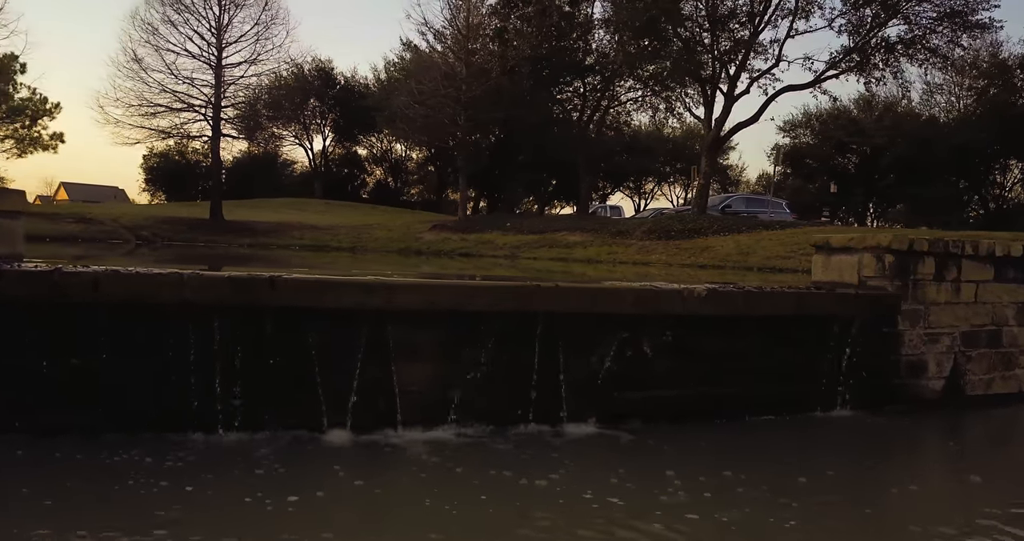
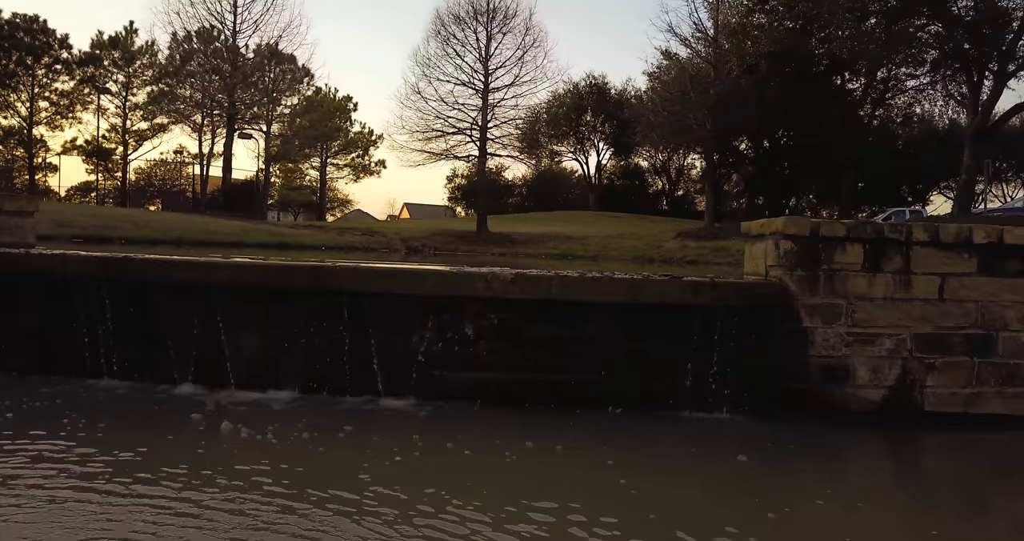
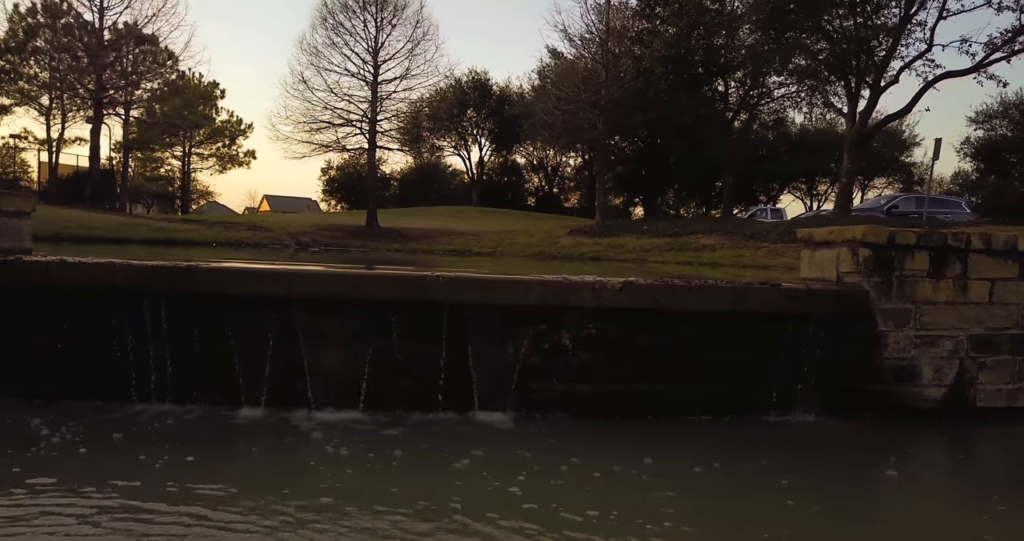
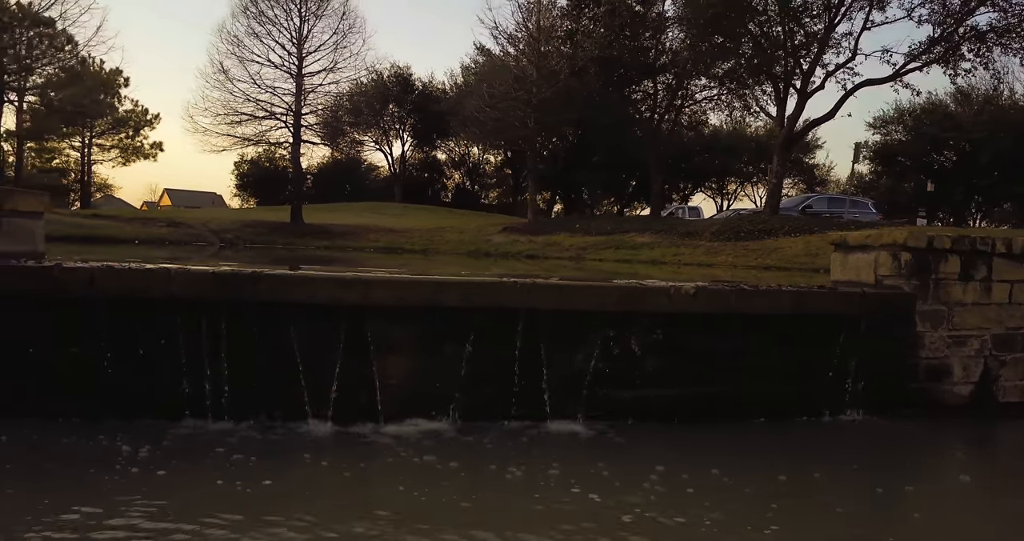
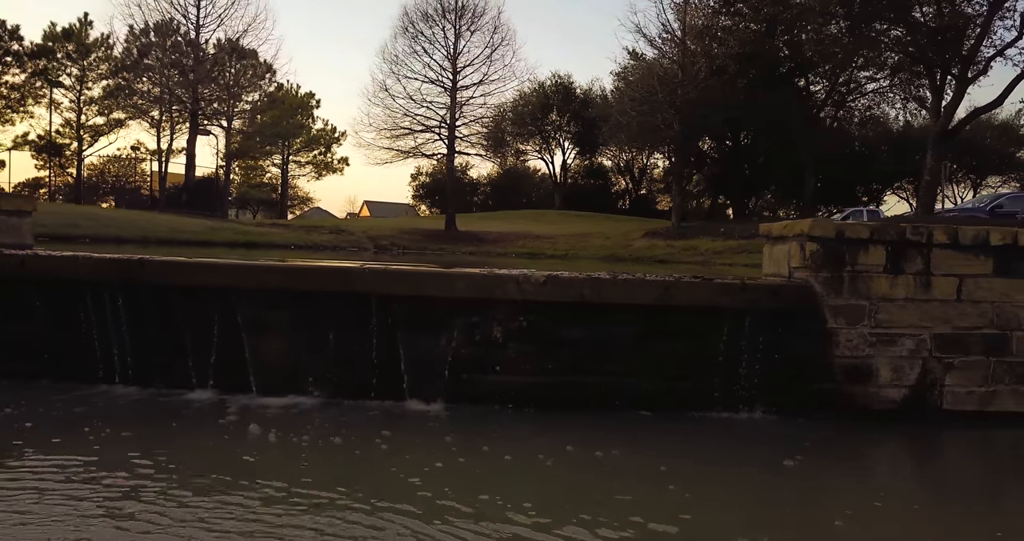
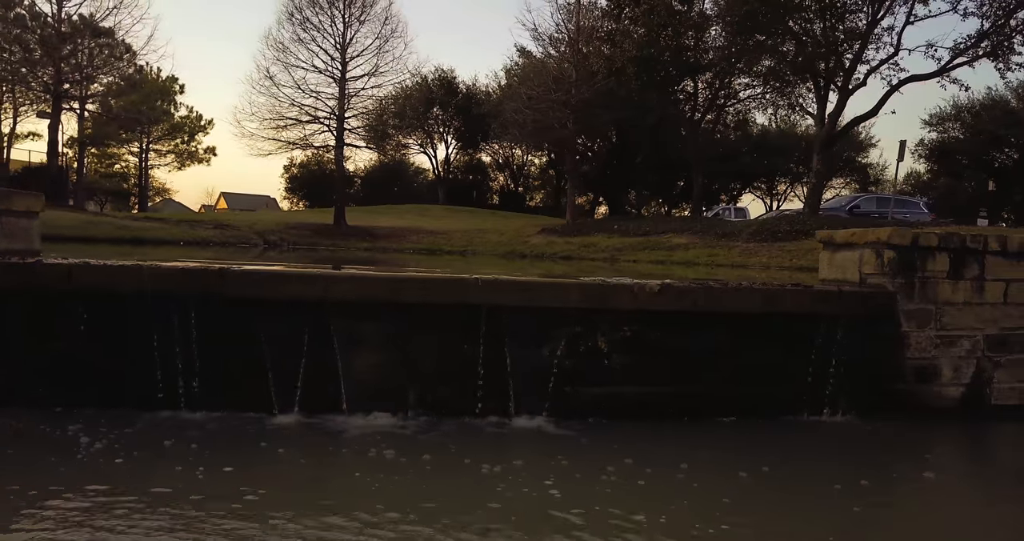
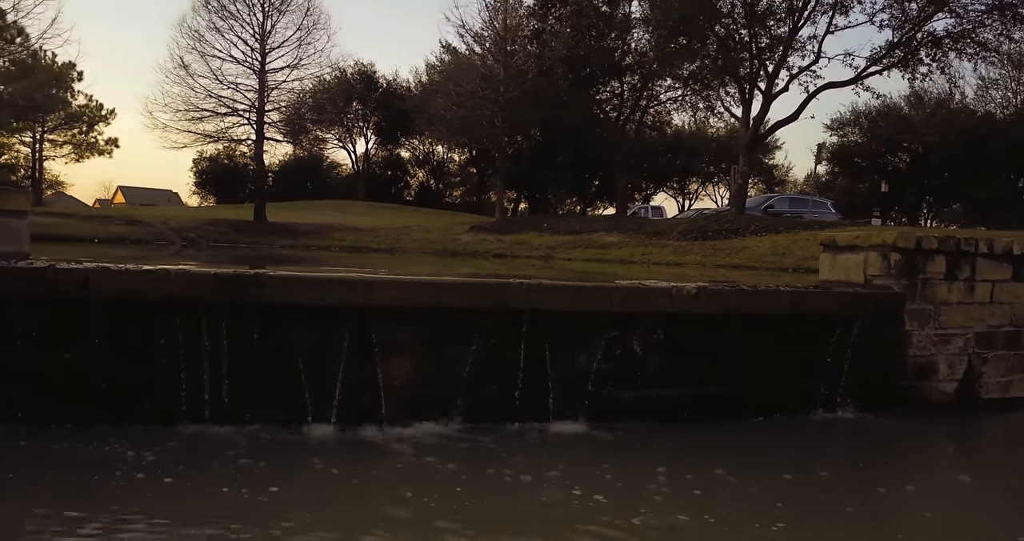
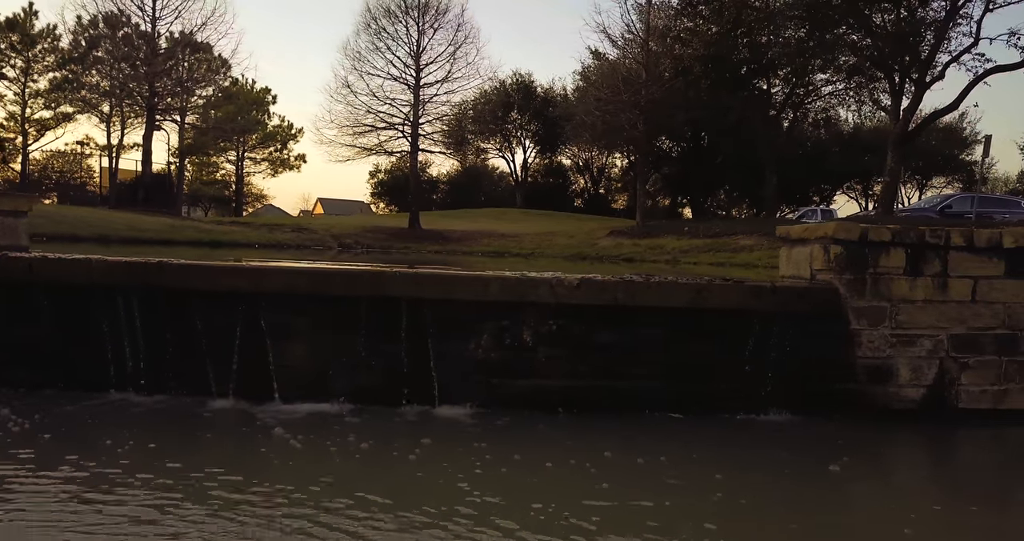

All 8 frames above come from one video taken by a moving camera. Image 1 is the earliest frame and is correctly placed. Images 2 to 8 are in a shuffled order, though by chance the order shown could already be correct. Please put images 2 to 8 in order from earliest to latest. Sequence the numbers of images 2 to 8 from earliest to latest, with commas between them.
7, 4, 6, 3, 8, 5, 2
